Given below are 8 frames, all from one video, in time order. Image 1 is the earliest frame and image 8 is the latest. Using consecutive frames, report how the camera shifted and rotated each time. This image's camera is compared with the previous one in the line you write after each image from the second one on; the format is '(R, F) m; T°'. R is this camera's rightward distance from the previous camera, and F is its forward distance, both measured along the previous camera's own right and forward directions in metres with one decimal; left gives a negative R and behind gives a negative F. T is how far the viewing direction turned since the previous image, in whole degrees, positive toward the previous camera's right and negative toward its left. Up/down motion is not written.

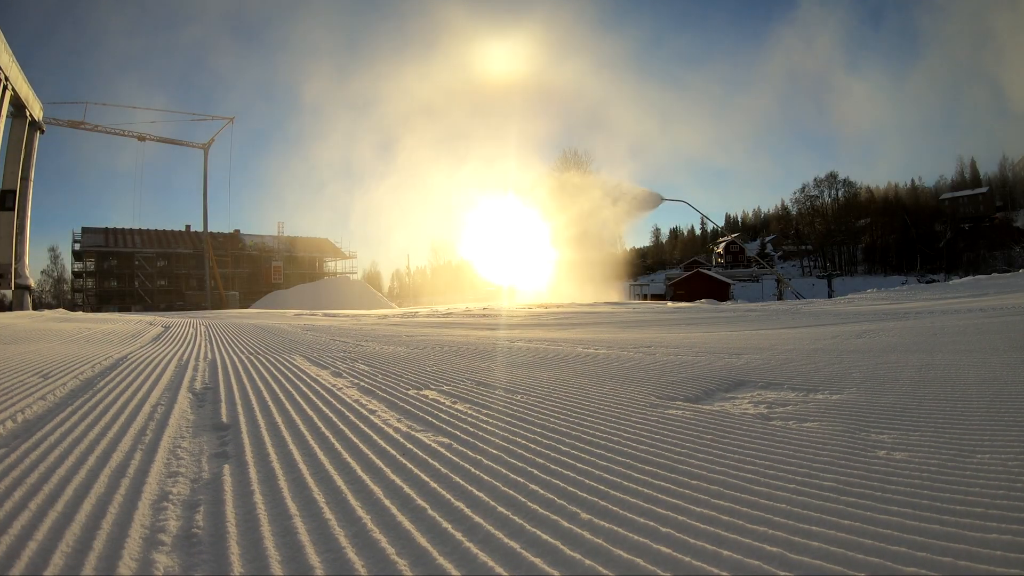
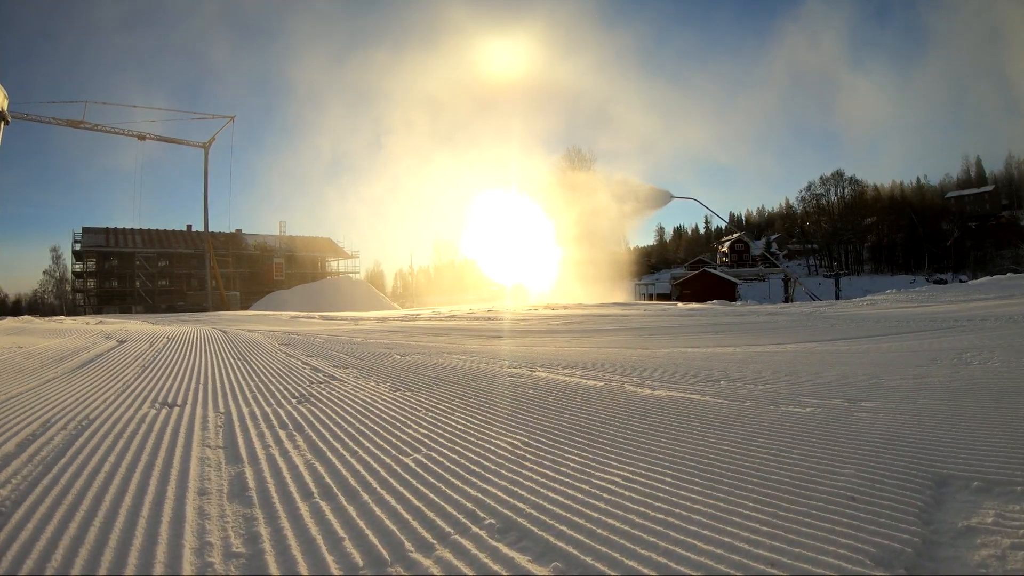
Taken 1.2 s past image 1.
(-0.1, +1.2) m; 0°
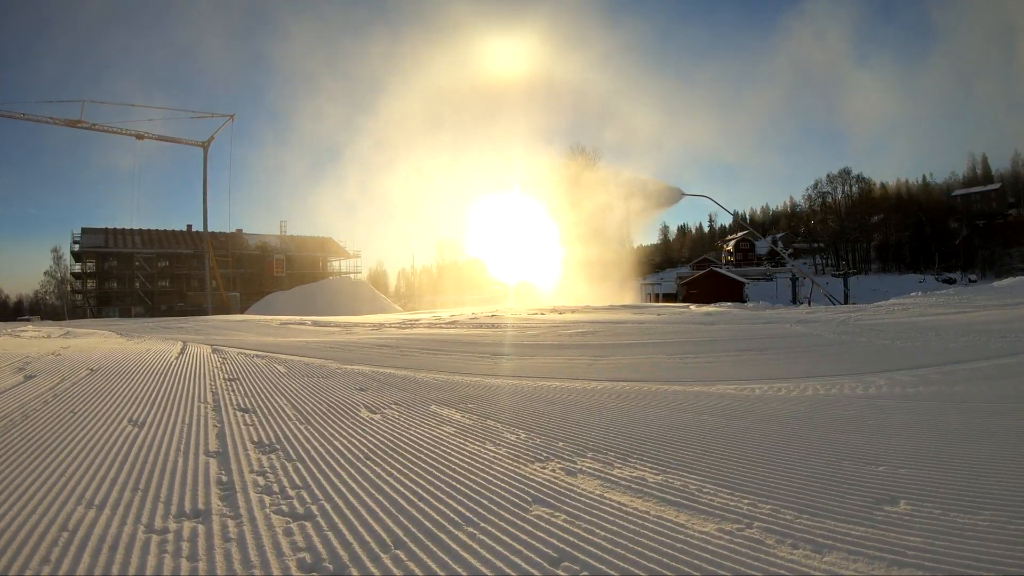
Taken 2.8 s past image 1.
(-0.1, +1.6) m; 0°
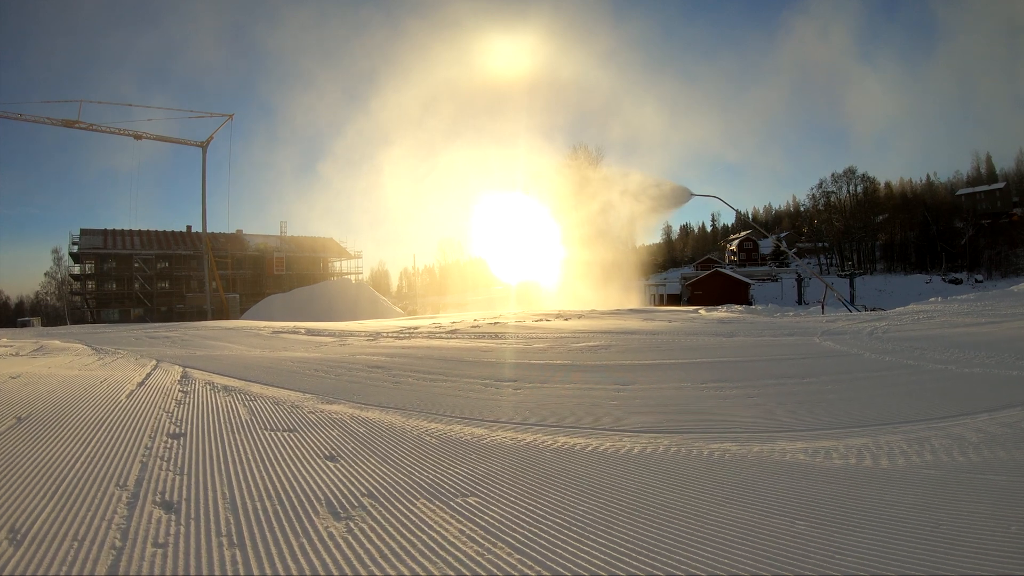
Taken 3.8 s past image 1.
(-0.1, +1.2) m; 0°
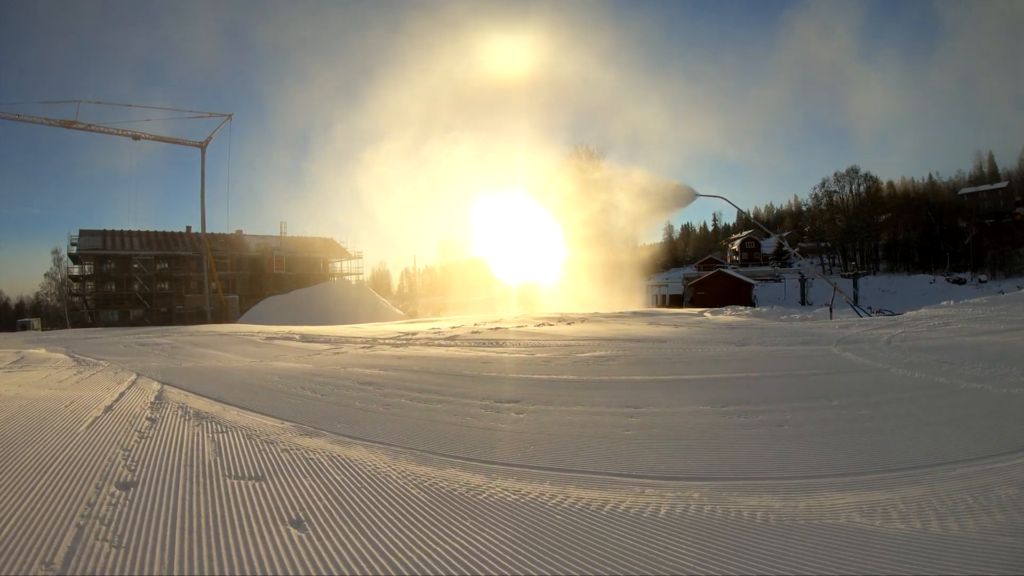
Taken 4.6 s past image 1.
(0.0, +0.7) m; 0°
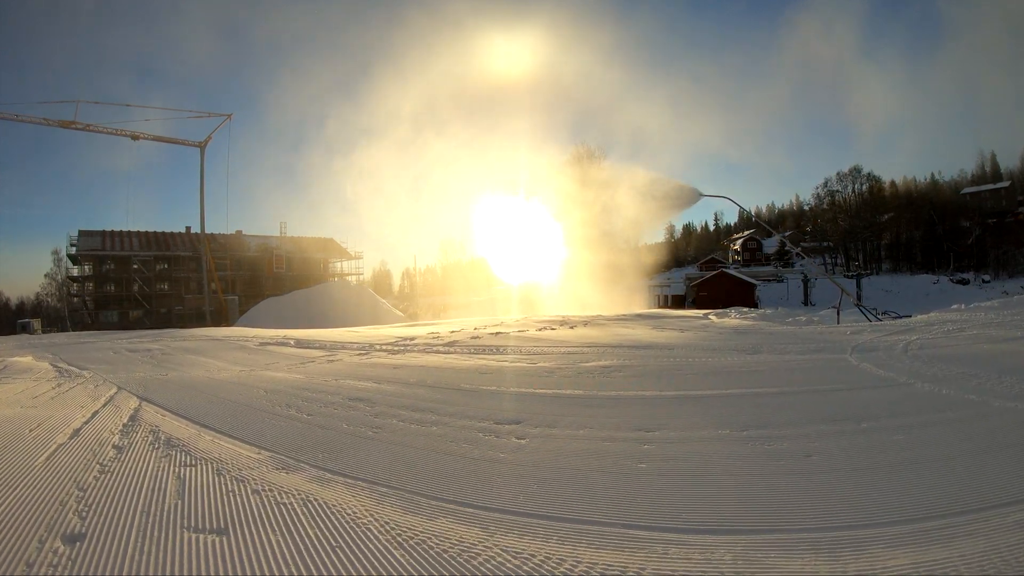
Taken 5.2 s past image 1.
(0.0, +0.6) m; 0°
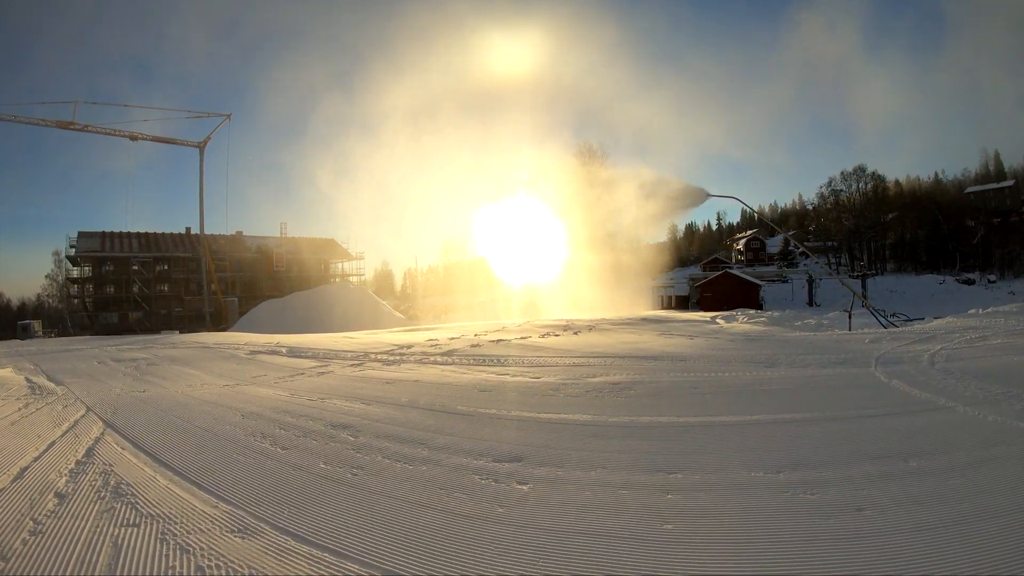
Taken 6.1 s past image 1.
(0.0, +0.9) m; 0°
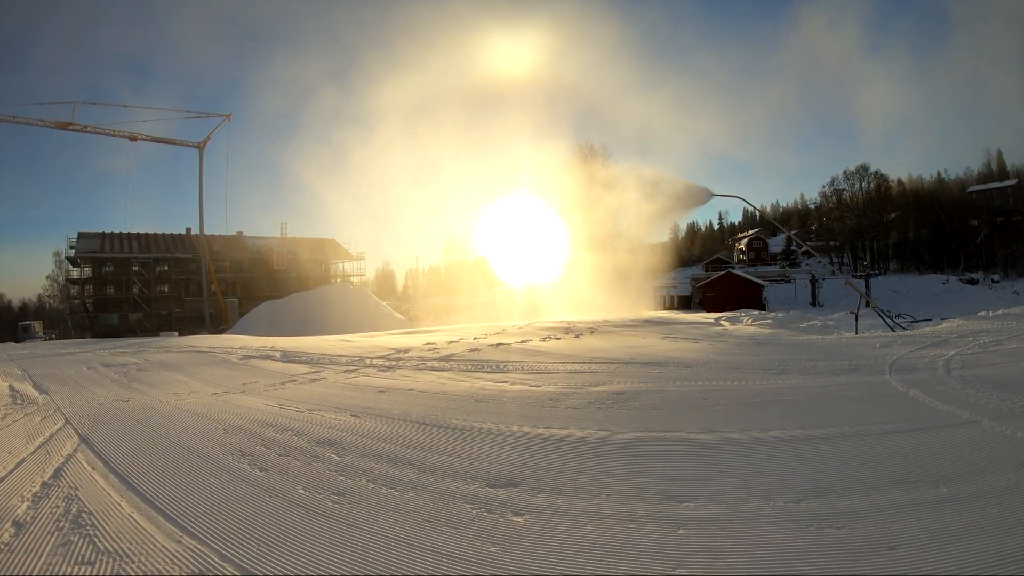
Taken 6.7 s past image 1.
(+0.1, +0.5) m; 0°
